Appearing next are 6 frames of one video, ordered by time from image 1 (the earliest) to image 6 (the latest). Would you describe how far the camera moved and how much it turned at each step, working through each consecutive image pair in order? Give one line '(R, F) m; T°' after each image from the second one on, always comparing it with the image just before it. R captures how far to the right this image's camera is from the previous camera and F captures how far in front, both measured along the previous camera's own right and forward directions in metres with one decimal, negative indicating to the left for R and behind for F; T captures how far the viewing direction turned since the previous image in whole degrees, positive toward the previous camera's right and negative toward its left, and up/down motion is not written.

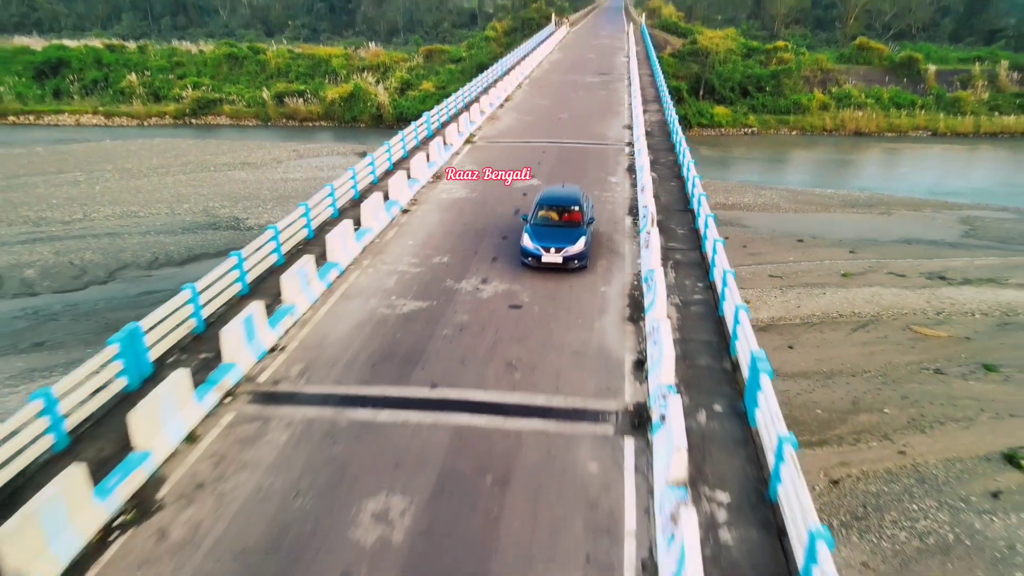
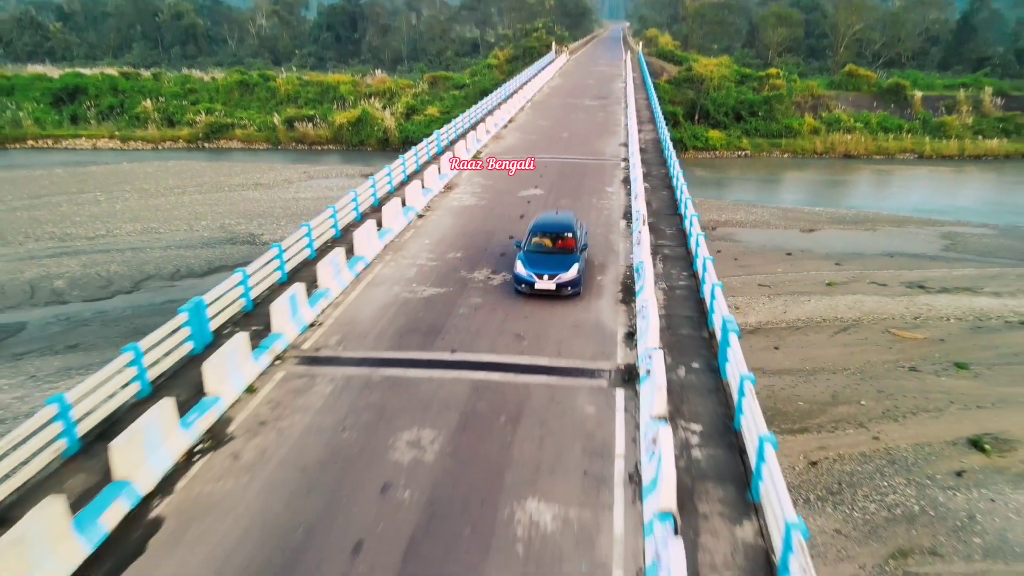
(-0.1, -1.1) m; 0°
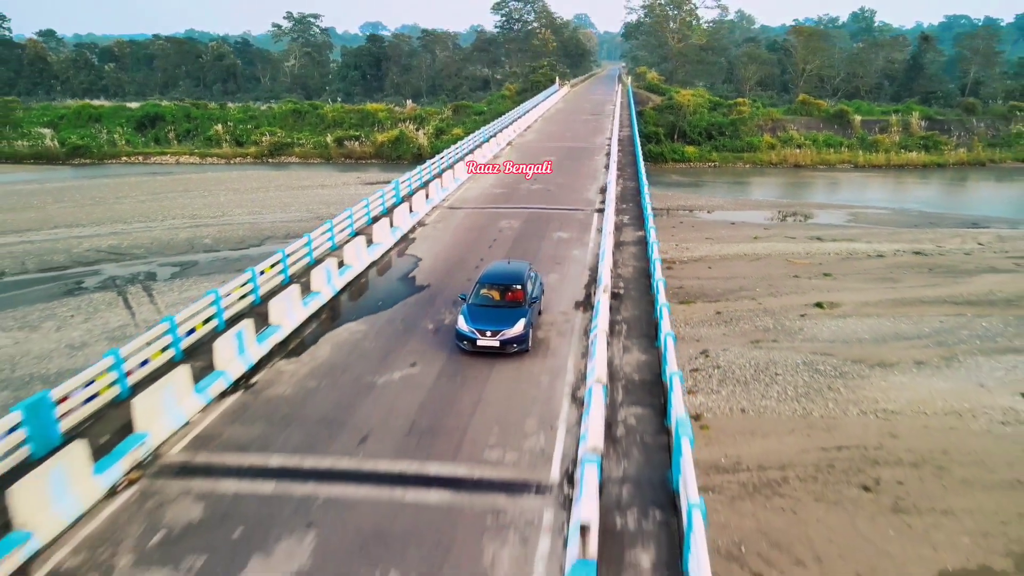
(-0.7, -8.4) m; 0°
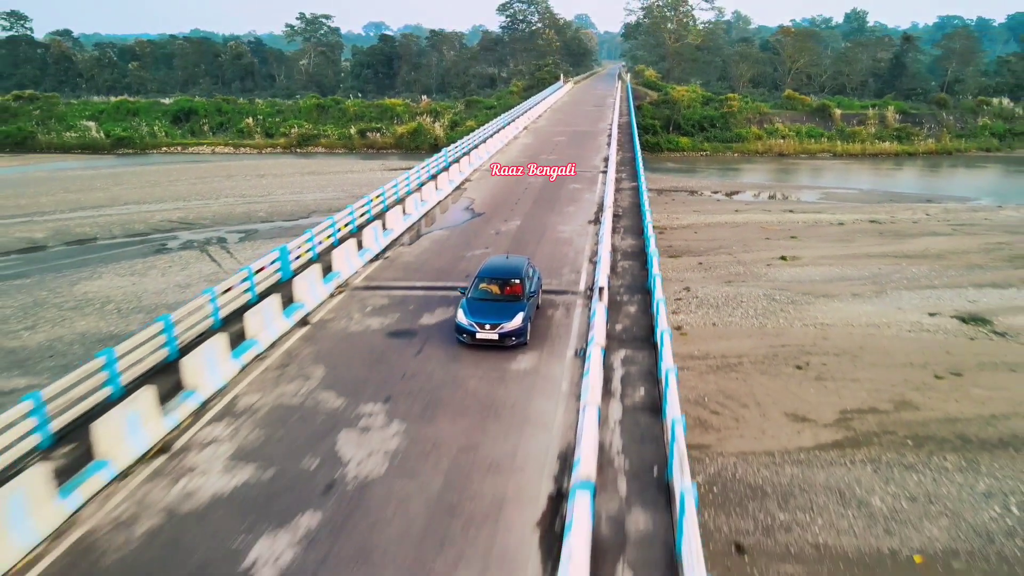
(-0.7, -4.6) m; 0°
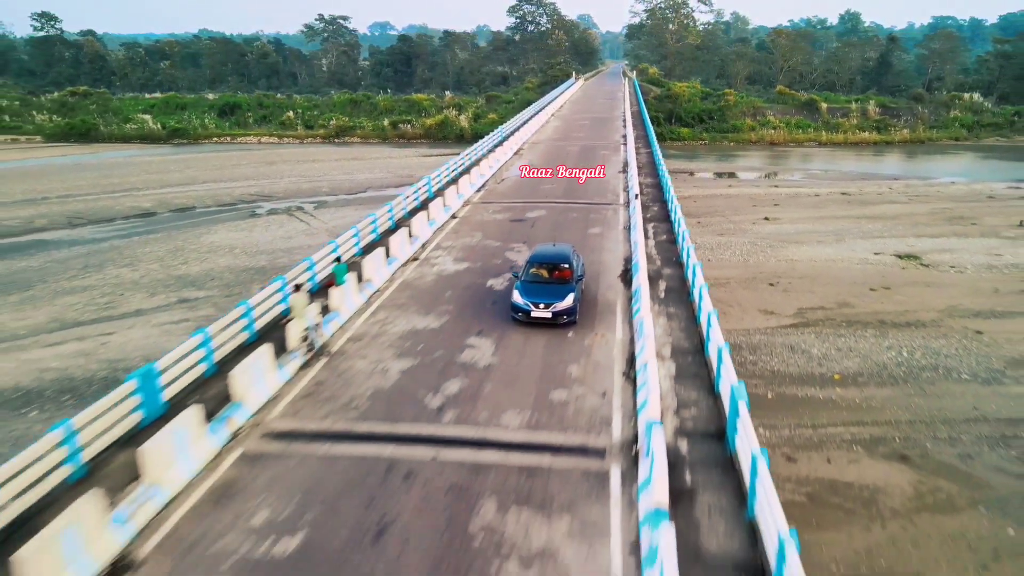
(-1.5, -6.0) m; 0°
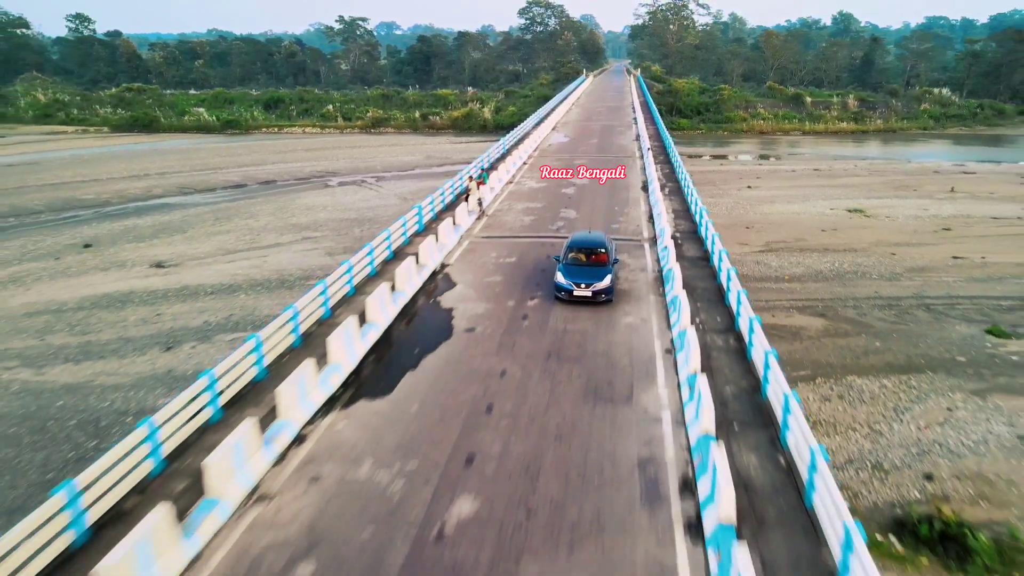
(-1.6, -7.5) m; 0°
